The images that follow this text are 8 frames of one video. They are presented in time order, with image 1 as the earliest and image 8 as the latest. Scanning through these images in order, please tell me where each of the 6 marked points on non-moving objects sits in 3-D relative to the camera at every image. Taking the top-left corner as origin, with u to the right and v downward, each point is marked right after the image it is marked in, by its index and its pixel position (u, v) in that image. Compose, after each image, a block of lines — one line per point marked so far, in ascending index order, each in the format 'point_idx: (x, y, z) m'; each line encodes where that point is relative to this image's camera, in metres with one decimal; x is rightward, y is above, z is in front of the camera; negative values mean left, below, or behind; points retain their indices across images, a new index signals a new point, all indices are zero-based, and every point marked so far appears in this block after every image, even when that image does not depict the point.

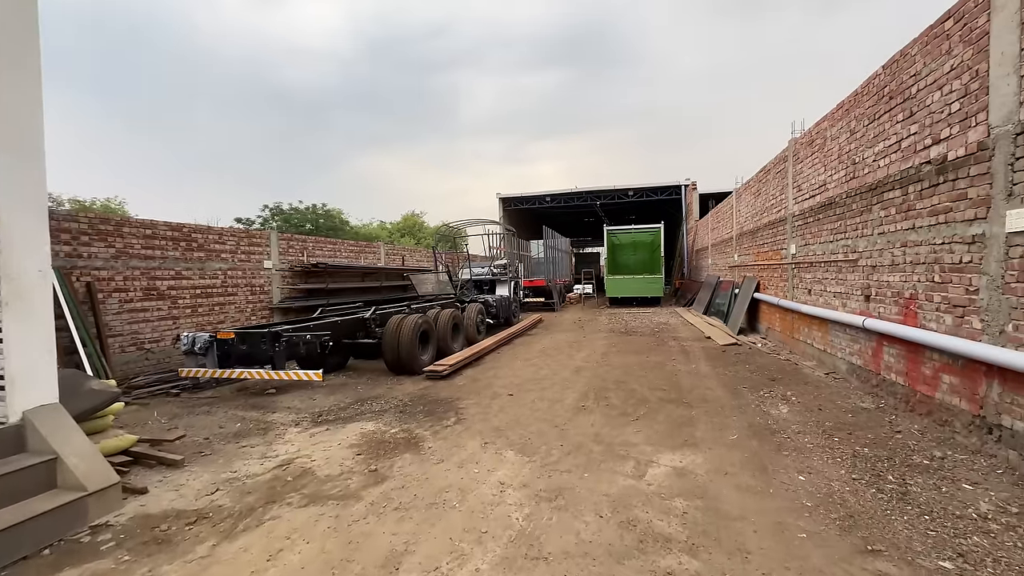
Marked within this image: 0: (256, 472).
0: (-1.8, -1.3, +3.1) m
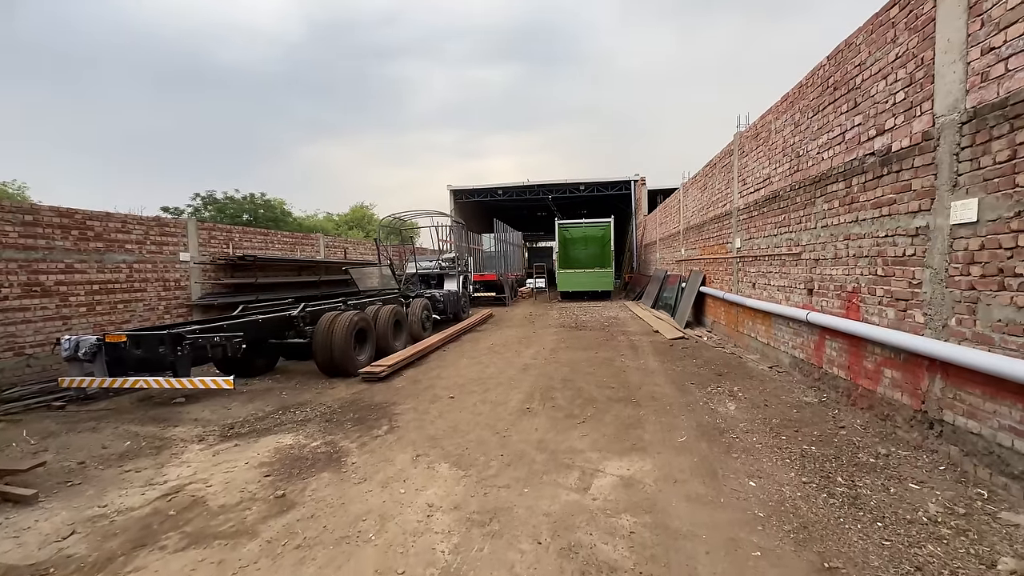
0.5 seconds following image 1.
0: (-2.2, -1.3, +2.6) m
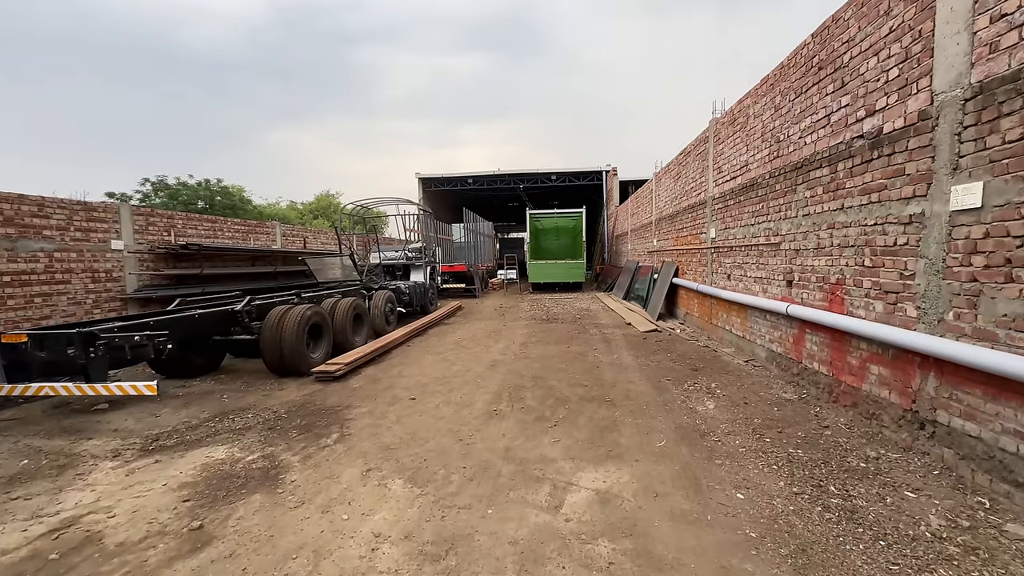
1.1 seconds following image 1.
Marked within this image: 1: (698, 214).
0: (-2.4, -1.2, +2.1) m
1: (+3.0, +1.2, +7.1) m
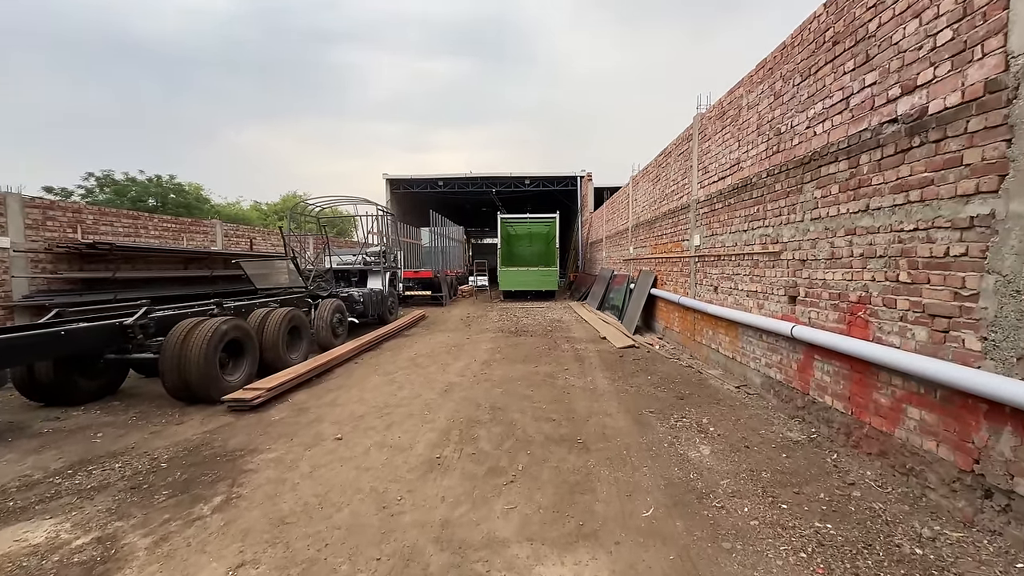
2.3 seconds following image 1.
0: (-2.7, -1.3, +1.2) m
1: (+2.4, +1.0, +6.5) m
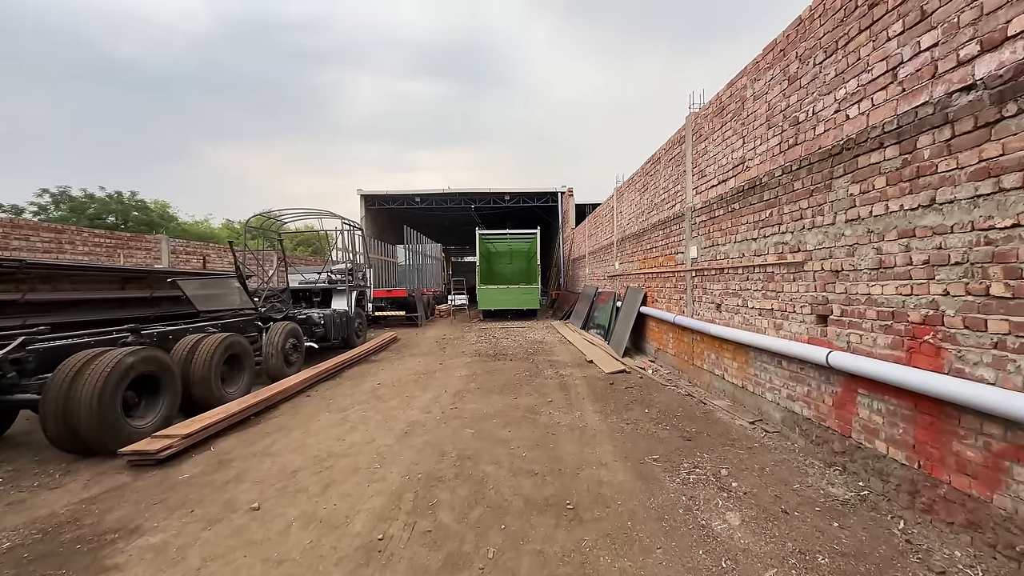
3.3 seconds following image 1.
0: (-2.7, -1.3, +0.3) m
1: (+2.1, +0.8, +5.9) m
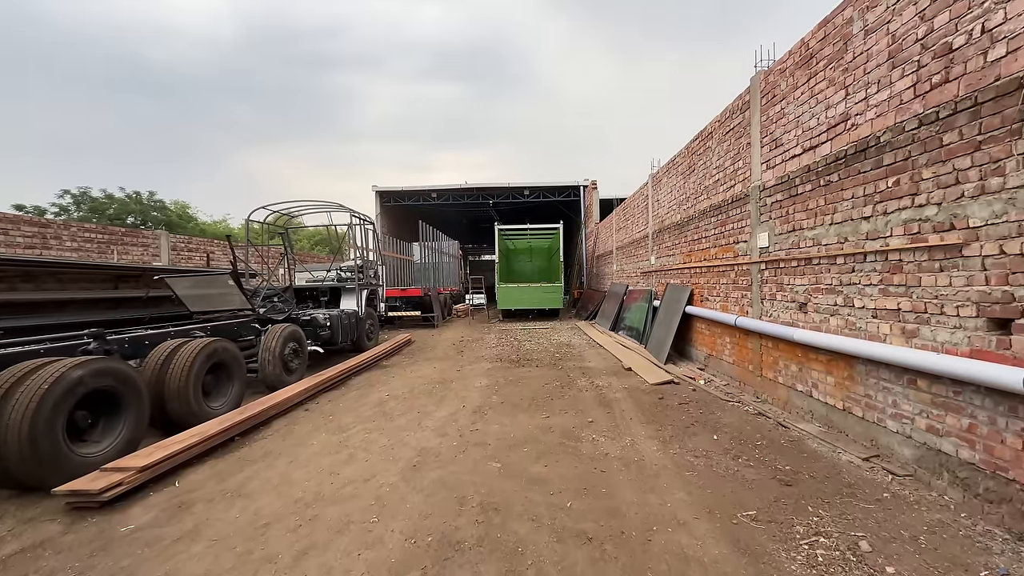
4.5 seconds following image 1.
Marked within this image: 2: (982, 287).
0: (-2.6, -1.3, -0.4) m
1: (+2.4, +0.8, +5.0) m
2: (+2.3, 0.0, +2.2) m
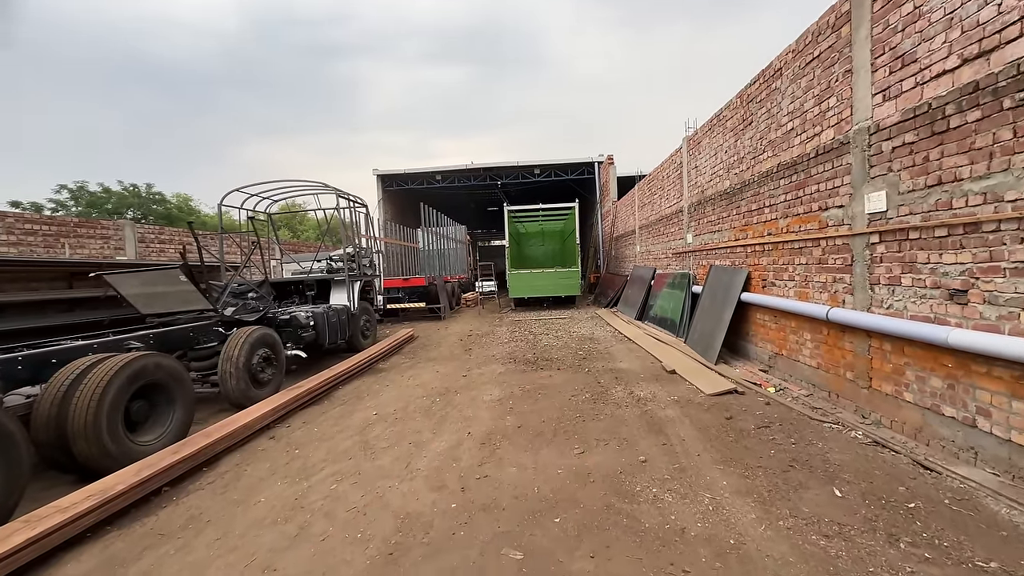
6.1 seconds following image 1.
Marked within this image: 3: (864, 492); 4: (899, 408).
0: (-2.6, -1.5, -1.5) m
1: (+2.5, +1.0, +3.8) m
2: (+2.4, +0.1, +1.0) m
3: (+1.8, -1.1, +2.3) m
4: (+2.5, -0.8, +2.9) m
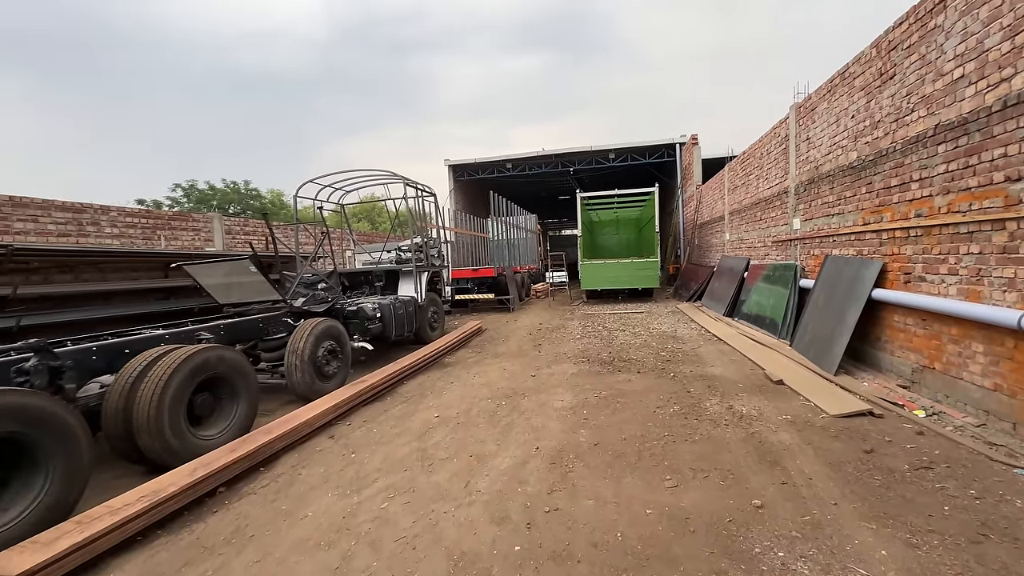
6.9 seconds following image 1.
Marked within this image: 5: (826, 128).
0: (-2.8, -1.5, -1.5) m
1: (+3.1, +1.0, +2.8) m
2: (+2.5, 0.0, +0.2) m
3: (+2.1, -1.1, +1.6) m
4: (+2.9, -0.8, +2.0) m
5: (+3.6, +1.8, +5.1) m
